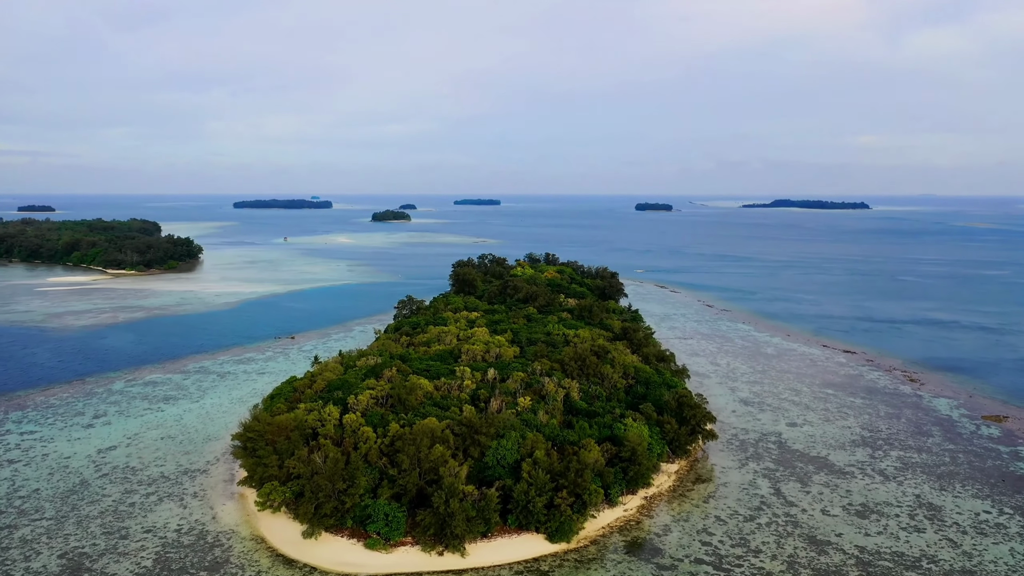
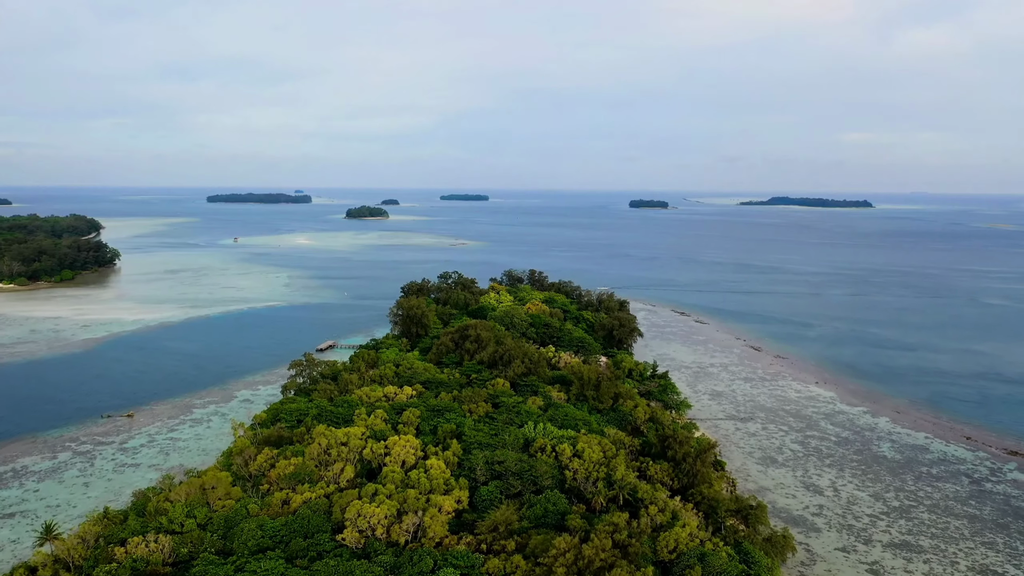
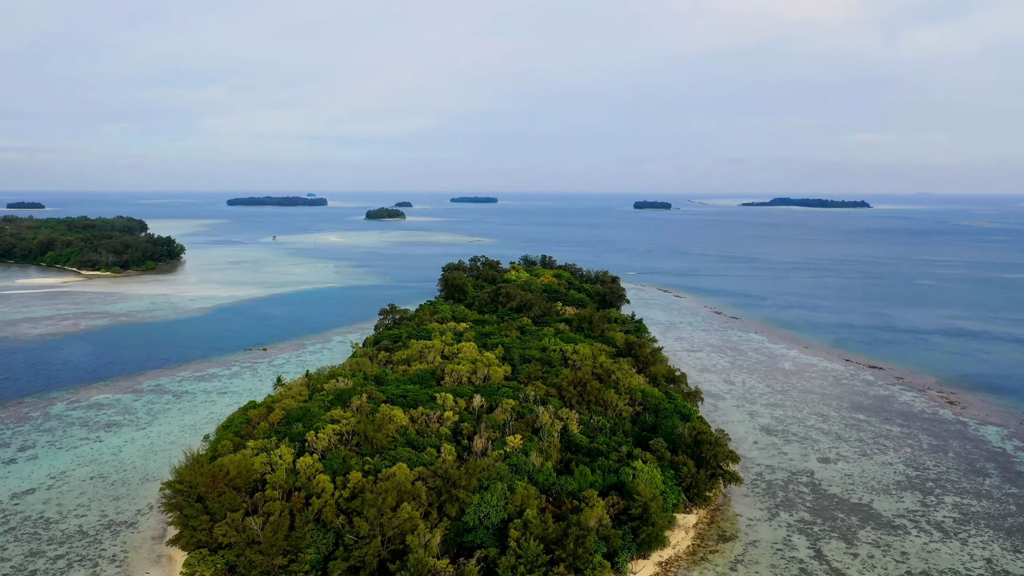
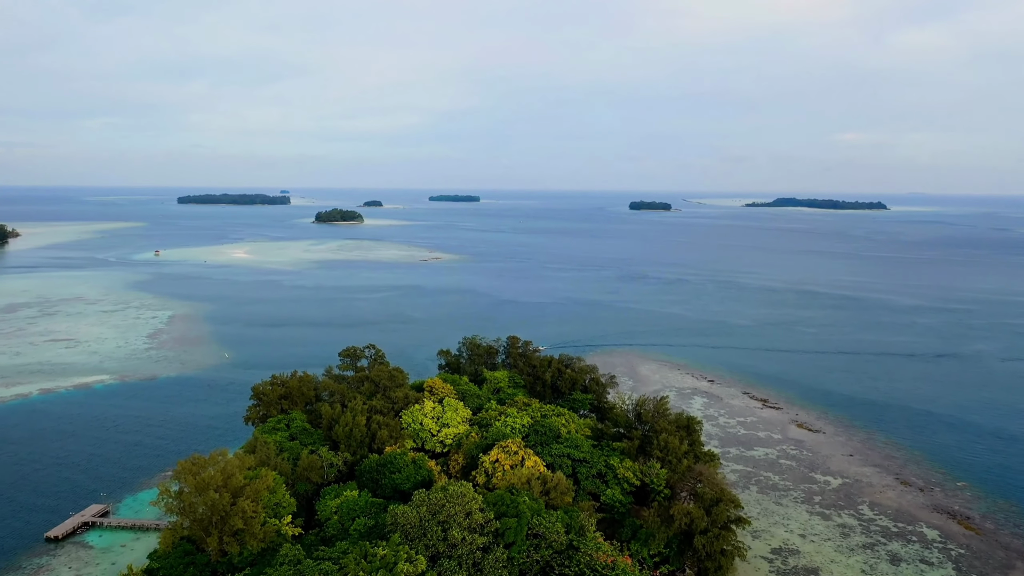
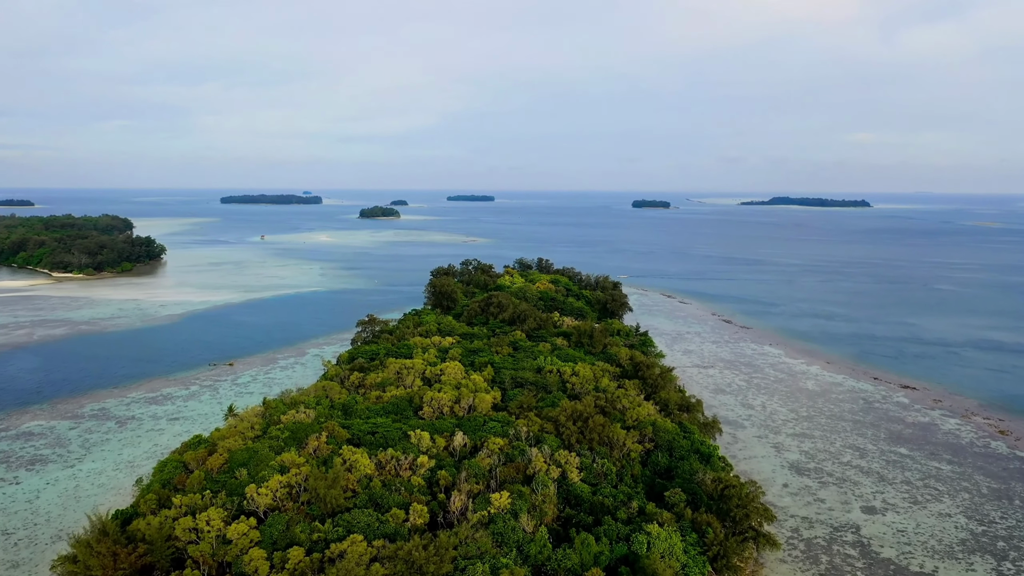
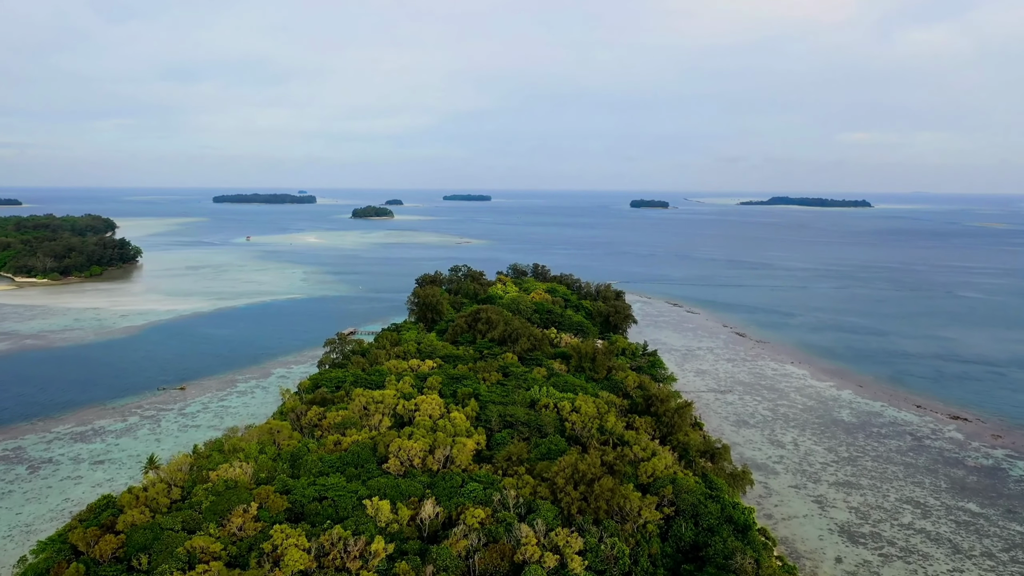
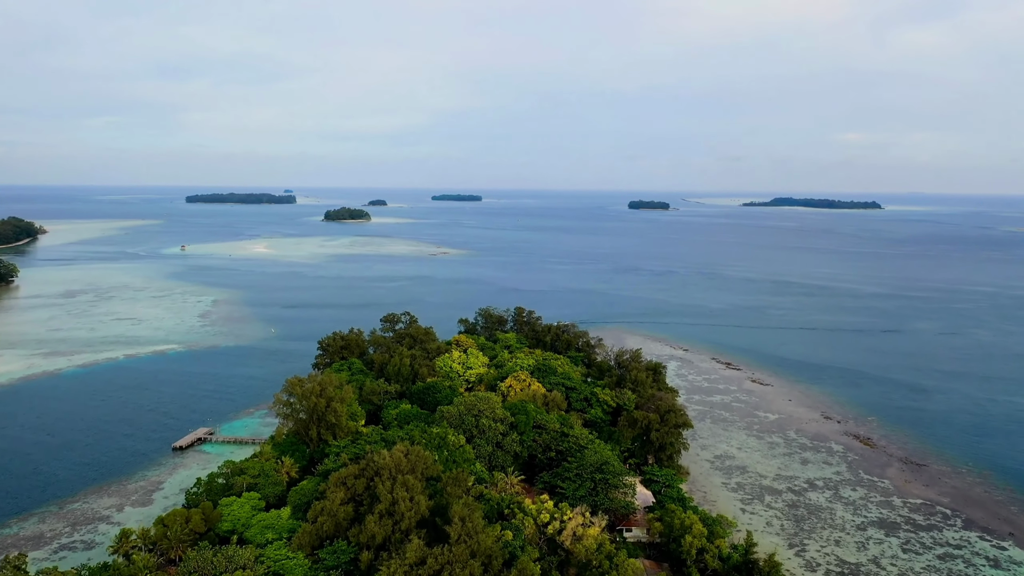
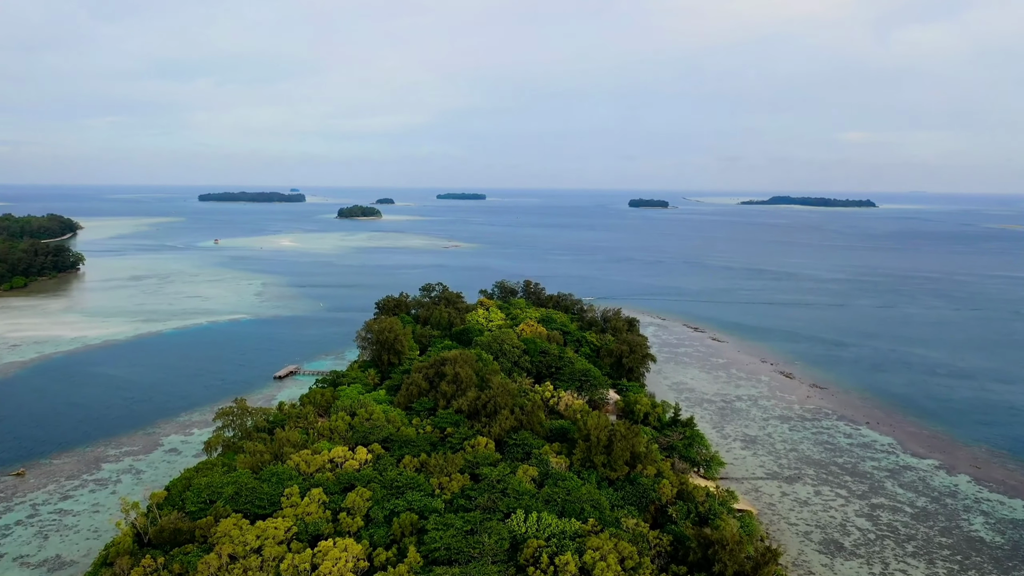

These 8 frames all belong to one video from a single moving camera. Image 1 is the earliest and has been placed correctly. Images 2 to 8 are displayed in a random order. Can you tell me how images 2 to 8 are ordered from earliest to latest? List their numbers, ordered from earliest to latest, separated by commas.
3, 5, 6, 2, 8, 7, 4
